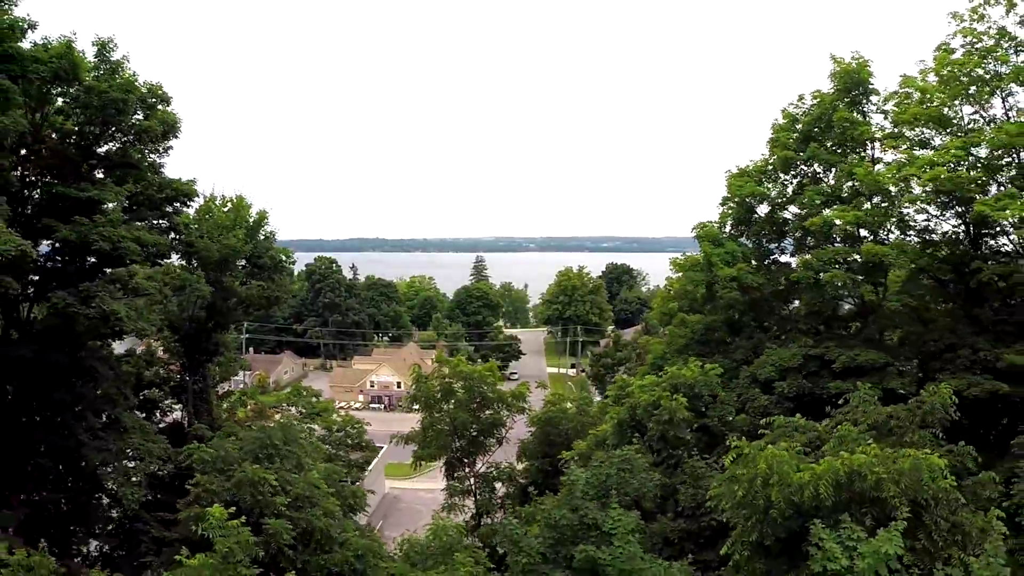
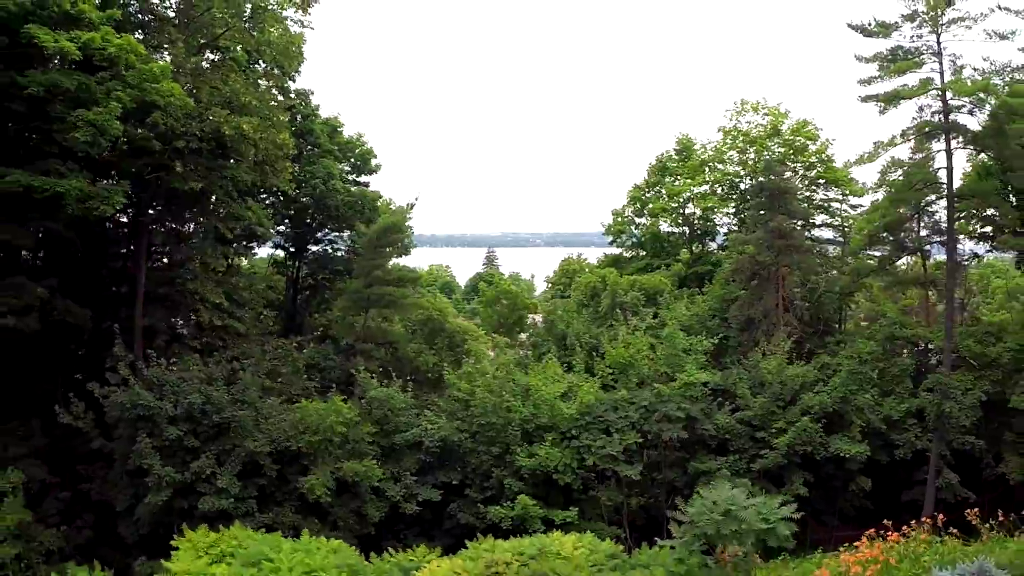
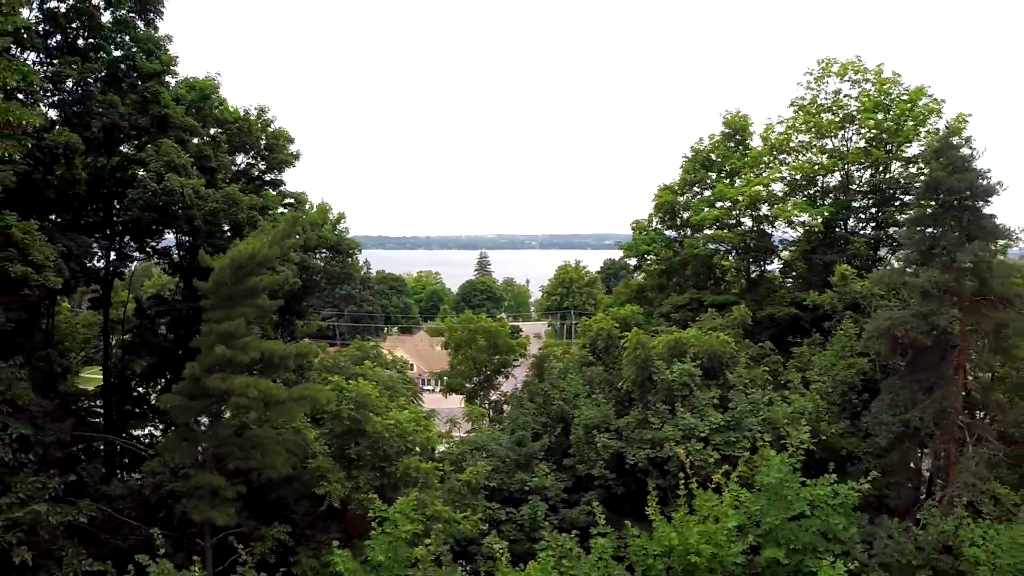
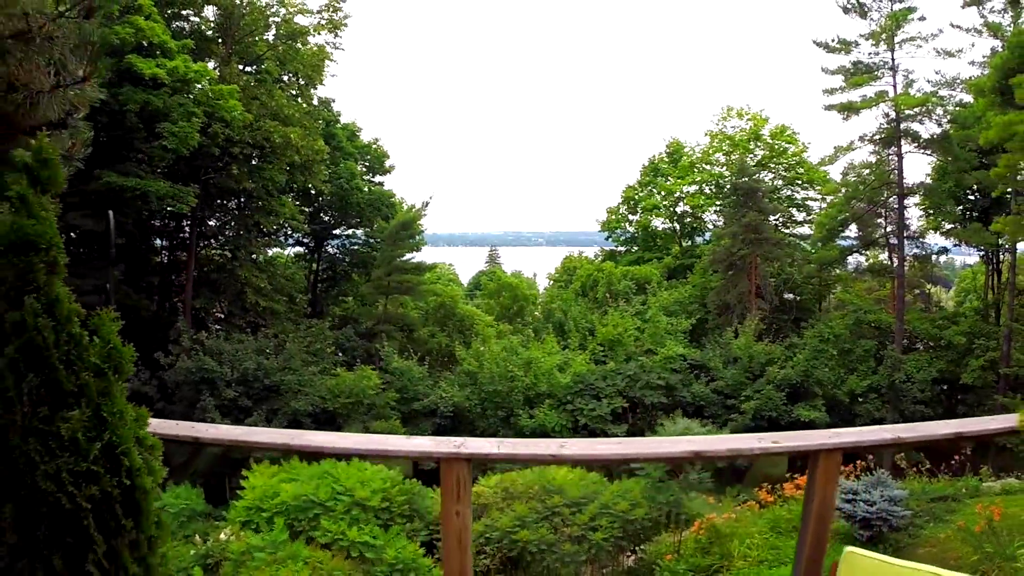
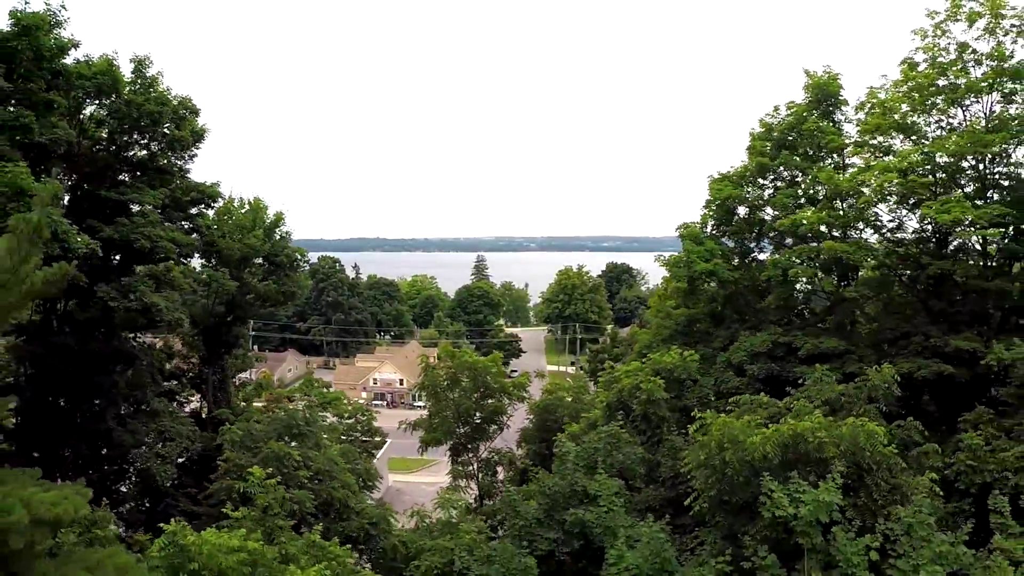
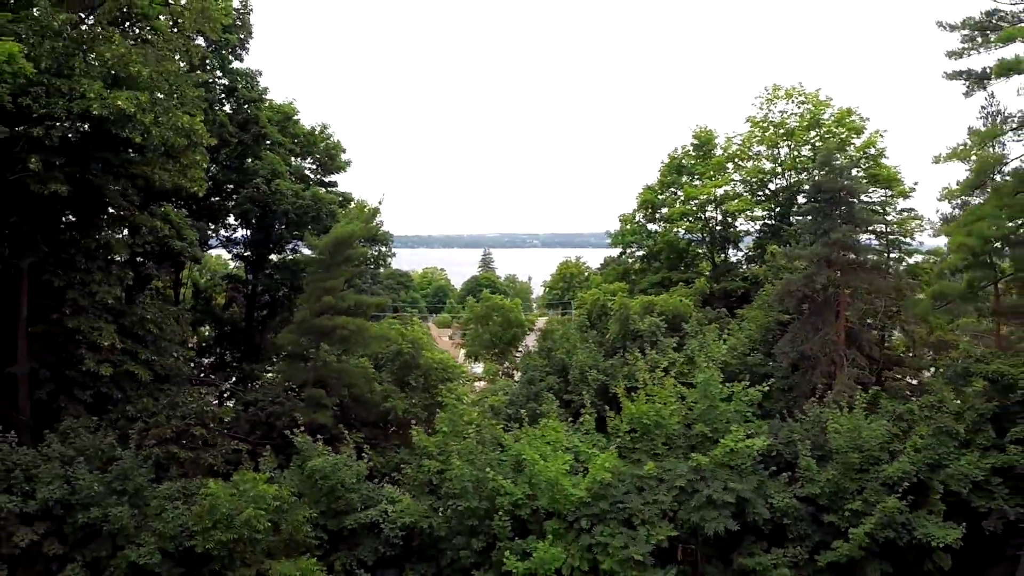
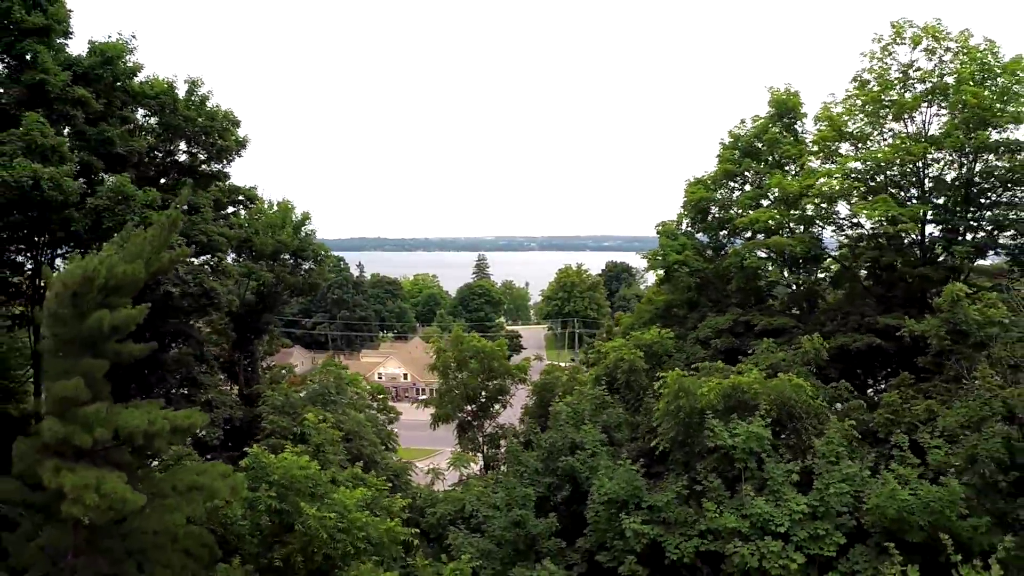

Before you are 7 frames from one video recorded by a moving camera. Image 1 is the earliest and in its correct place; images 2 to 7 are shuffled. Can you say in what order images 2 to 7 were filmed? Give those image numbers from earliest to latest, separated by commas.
5, 7, 3, 6, 2, 4
